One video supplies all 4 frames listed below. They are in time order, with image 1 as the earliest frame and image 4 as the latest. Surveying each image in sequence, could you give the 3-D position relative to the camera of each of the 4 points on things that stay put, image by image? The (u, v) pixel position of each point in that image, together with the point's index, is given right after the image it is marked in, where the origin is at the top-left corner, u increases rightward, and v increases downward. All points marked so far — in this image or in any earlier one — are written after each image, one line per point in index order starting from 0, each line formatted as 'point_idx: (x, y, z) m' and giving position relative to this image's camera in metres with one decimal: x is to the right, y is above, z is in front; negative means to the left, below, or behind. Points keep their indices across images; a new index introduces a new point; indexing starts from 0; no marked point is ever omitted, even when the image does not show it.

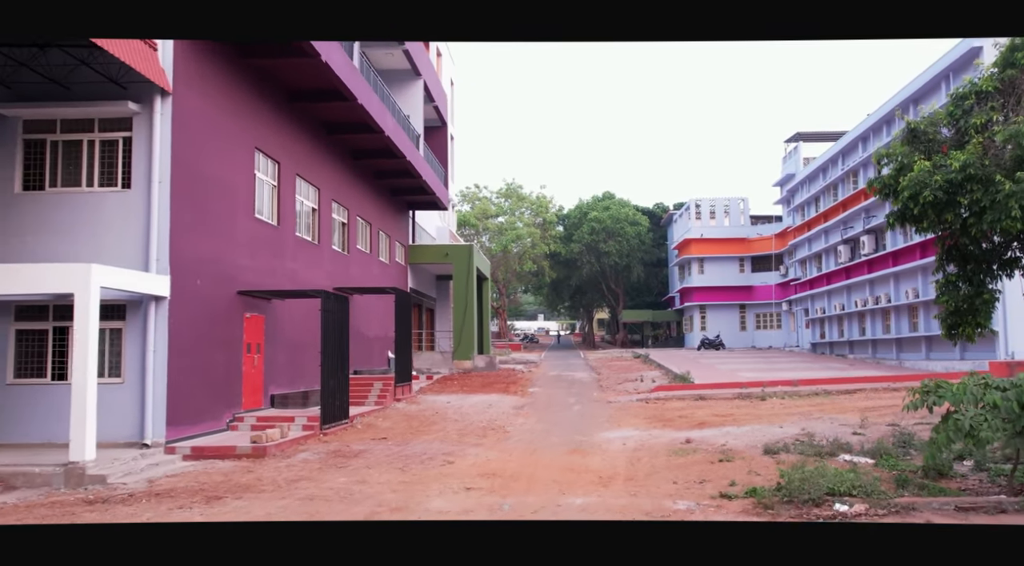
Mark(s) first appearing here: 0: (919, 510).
0: (+4.3, -2.4, +7.8) m
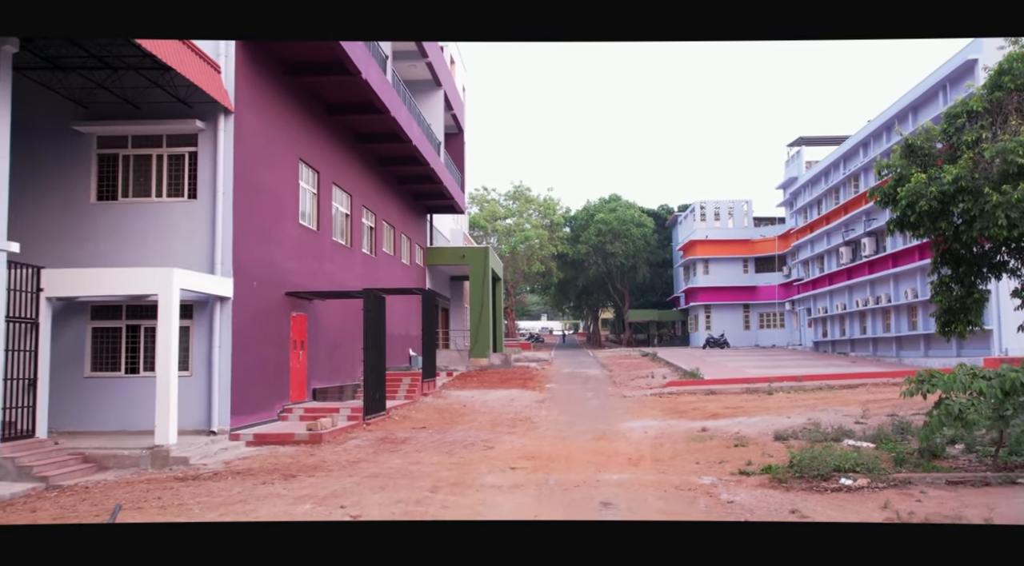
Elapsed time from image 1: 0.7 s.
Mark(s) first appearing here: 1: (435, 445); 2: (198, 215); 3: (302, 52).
0: (+4.9, -2.4, +8.9) m
1: (-1.3, -2.7, +12.3) m
2: (-5.4, +1.2, +12.7) m
3: (-4.2, +4.6, +14.6) m
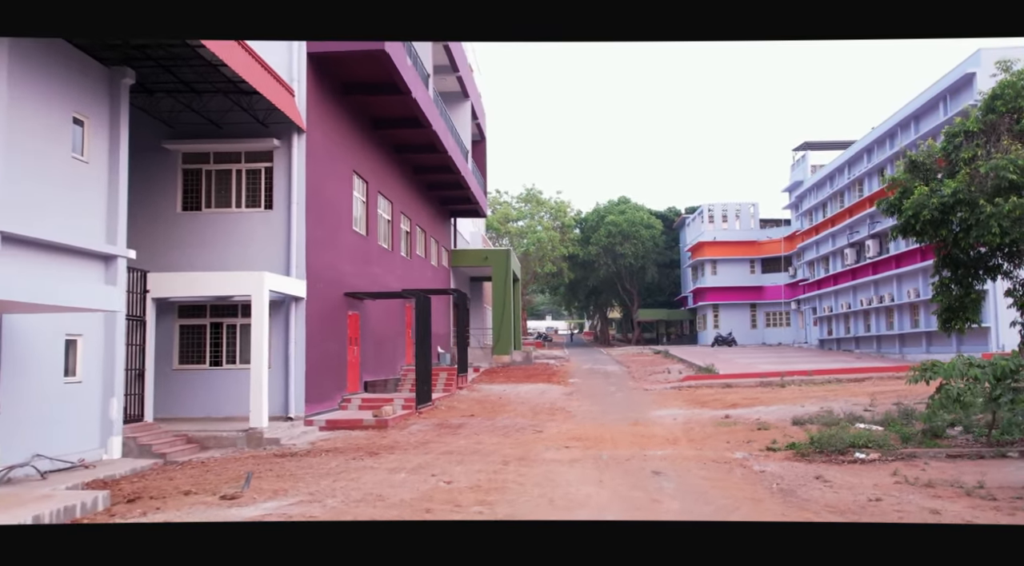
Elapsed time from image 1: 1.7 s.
0: (+5.7, -2.4, +10.4) m
1: (-0.4, -2.7, +13.7) m
2: (-4.6, +1.1, +14.2) m
3: (-3.3, +4.5, +16.1) m
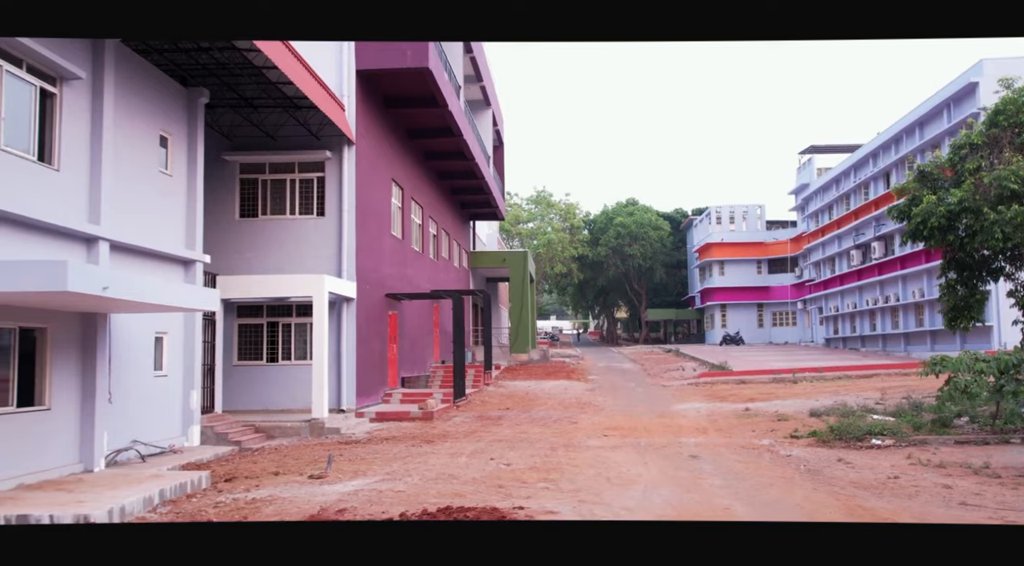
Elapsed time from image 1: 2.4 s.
0: (+6.5, -2.5, +11.4) m
1: (+0.3, -2.8, +14.8) m
2: (-3.8, +1.1, +15.2) m
3: (-2.6, +4.5, +17.1) m
